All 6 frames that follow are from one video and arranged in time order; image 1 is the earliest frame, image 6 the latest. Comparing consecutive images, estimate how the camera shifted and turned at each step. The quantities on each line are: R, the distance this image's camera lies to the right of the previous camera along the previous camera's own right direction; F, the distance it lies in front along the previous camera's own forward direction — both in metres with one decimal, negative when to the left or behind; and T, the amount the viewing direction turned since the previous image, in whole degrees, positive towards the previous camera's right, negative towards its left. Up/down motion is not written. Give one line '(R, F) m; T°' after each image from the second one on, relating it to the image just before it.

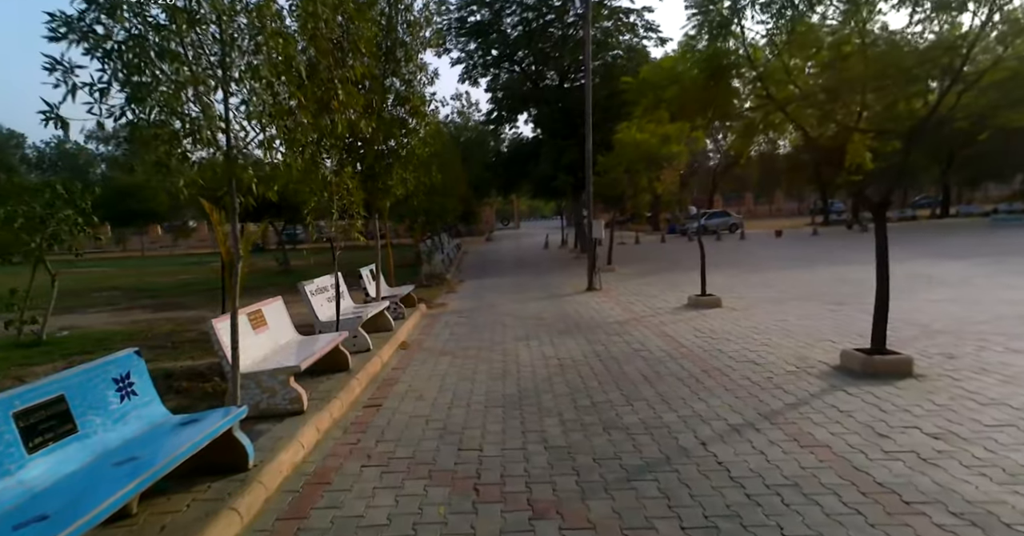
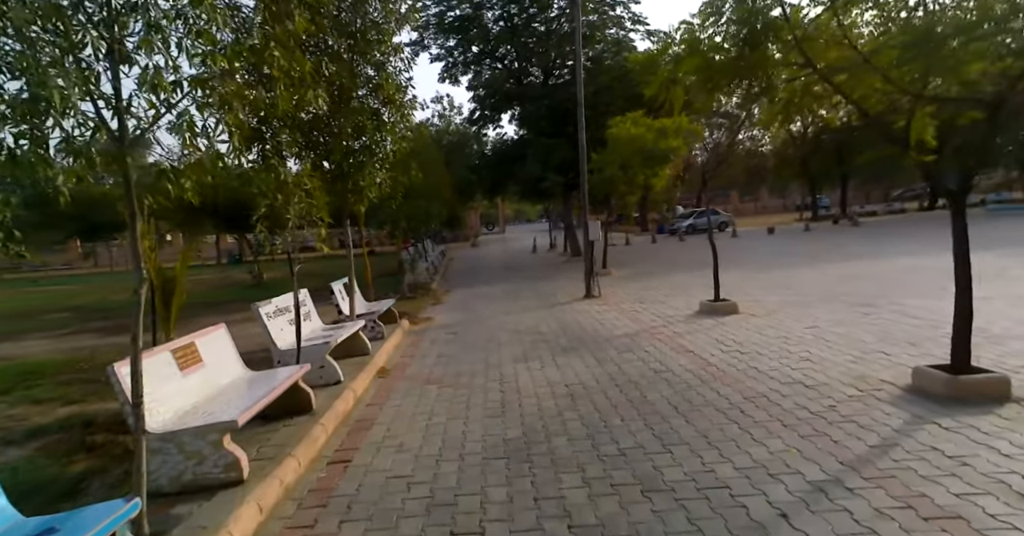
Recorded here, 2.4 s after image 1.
(-0.1, +1.3) m; +1°
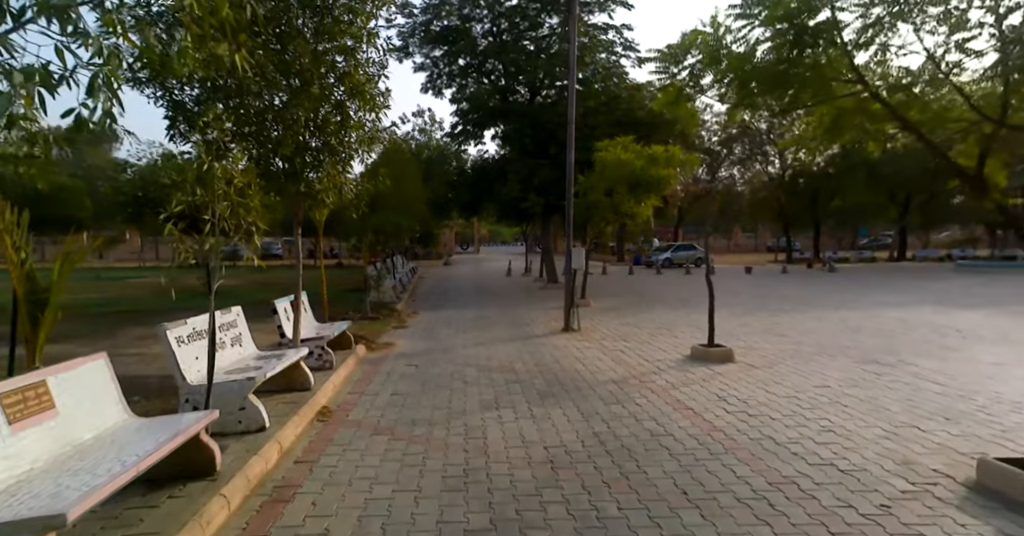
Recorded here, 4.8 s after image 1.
(-0.1, +1.3) m; +3°
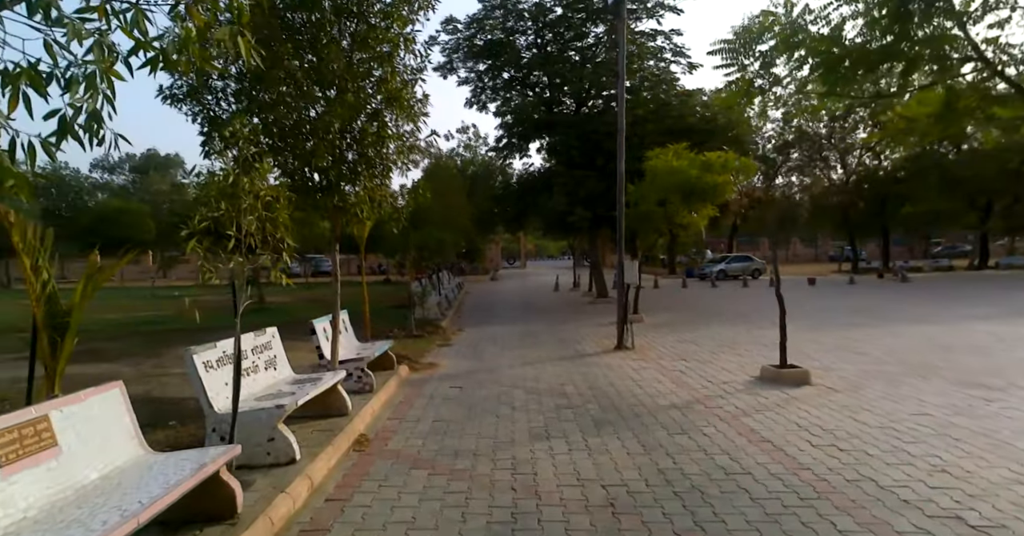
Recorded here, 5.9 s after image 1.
(0.0, +0.6) m; -4°
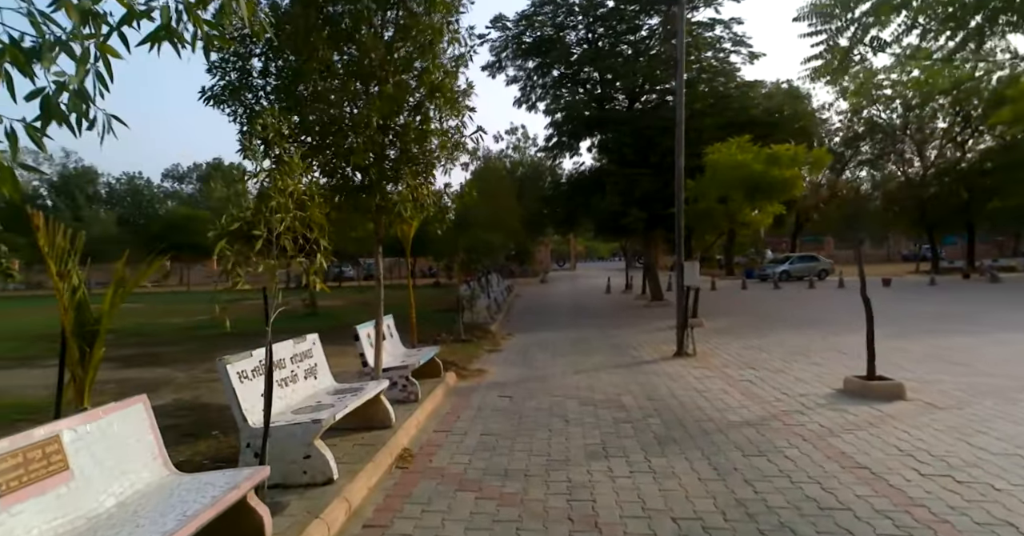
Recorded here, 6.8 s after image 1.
(0.0, +0.5) m; -5°
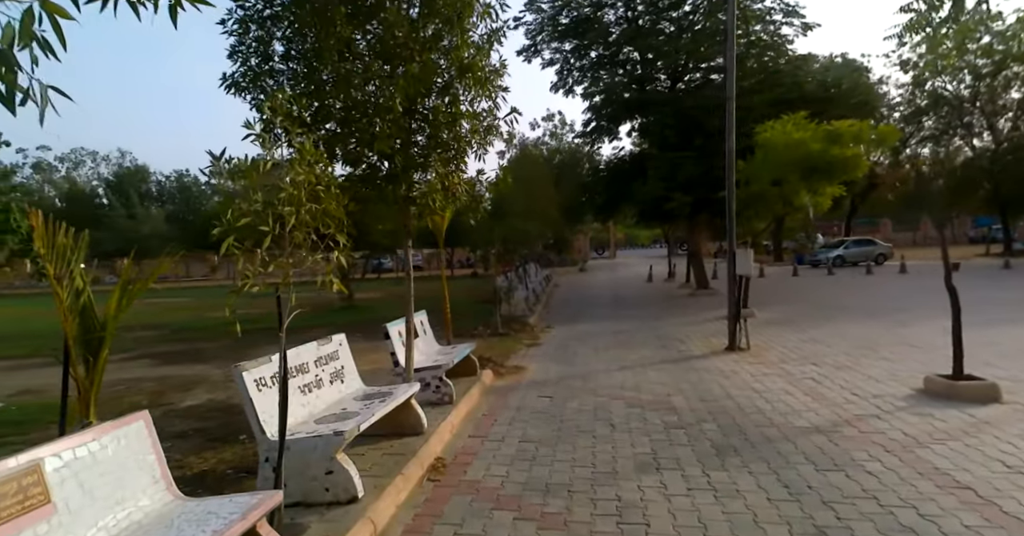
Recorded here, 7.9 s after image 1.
(0.0, +0.6) m; -4°
